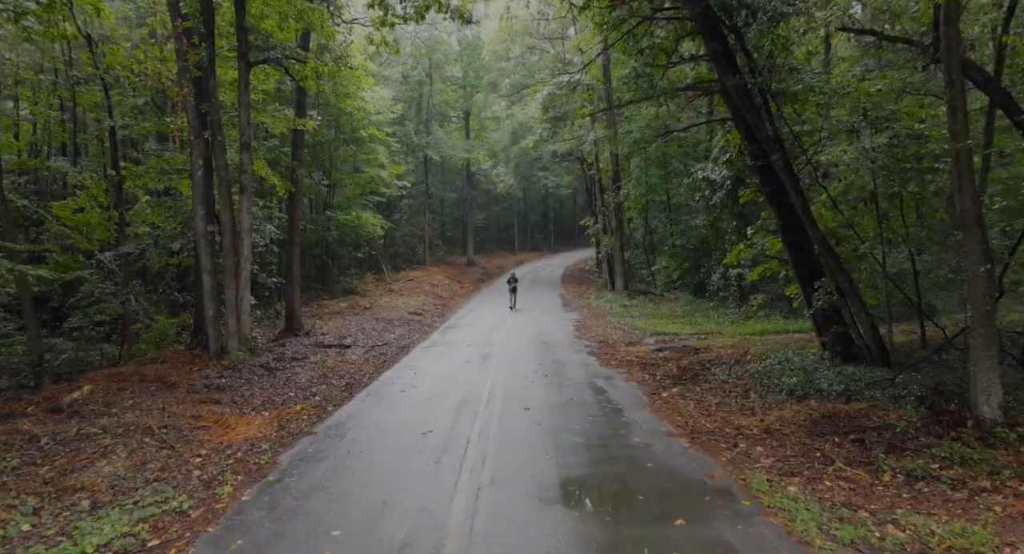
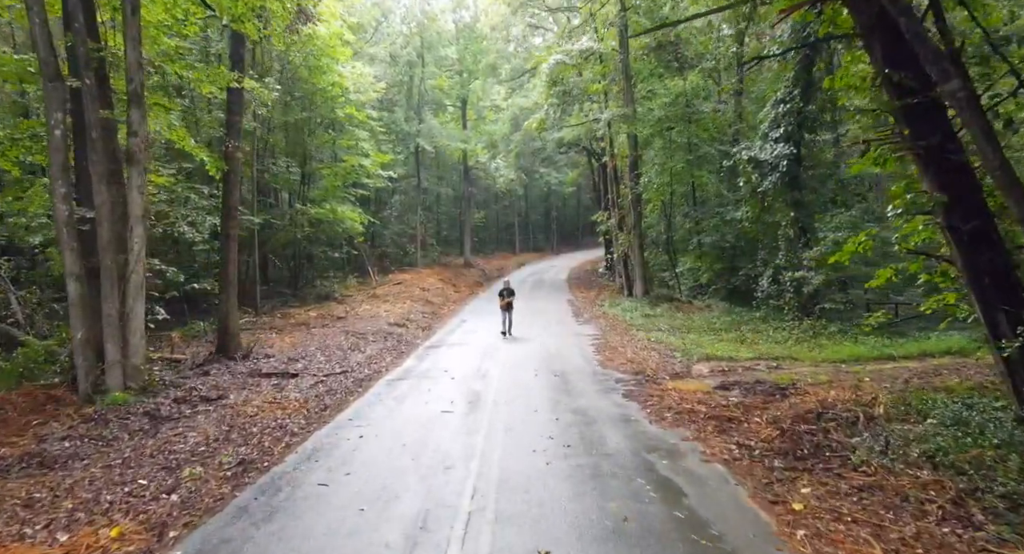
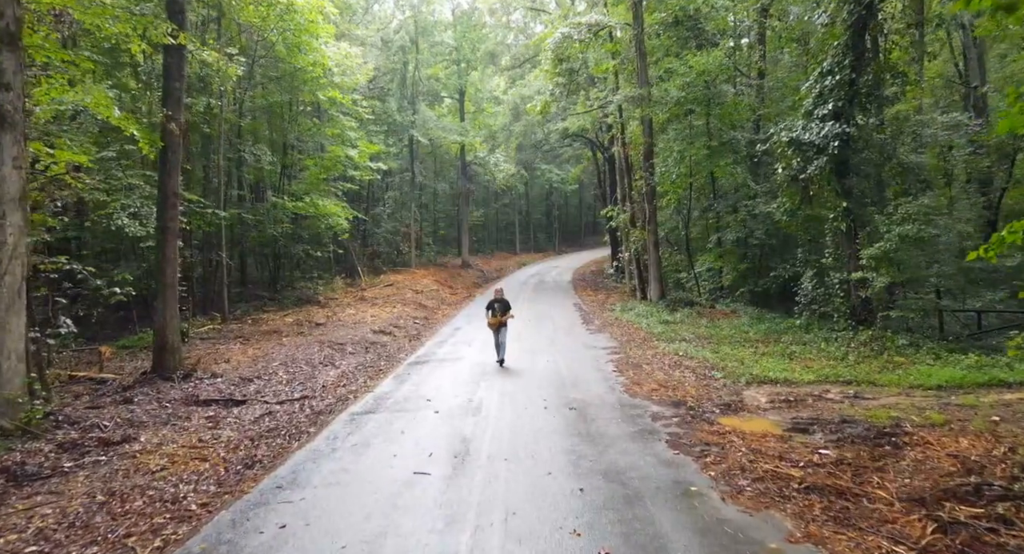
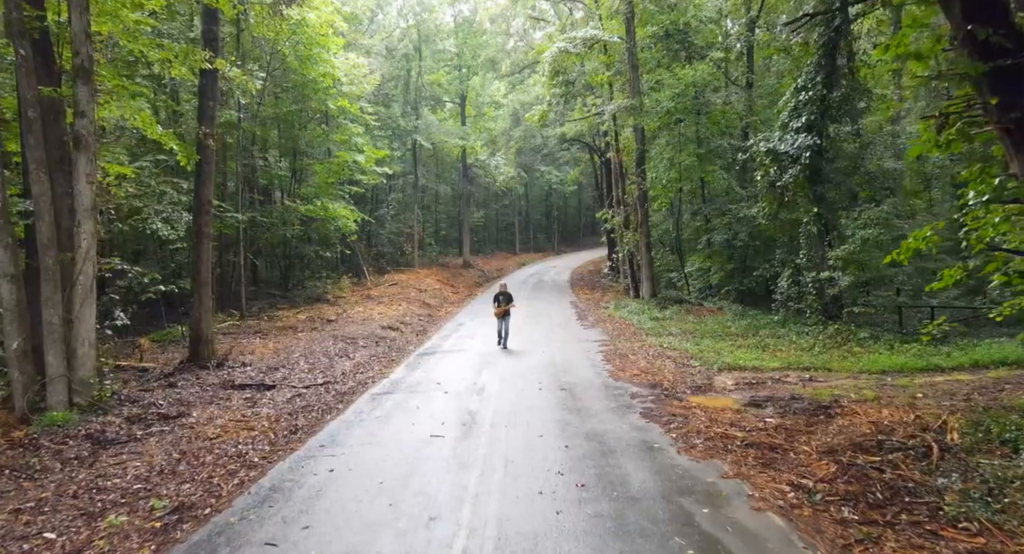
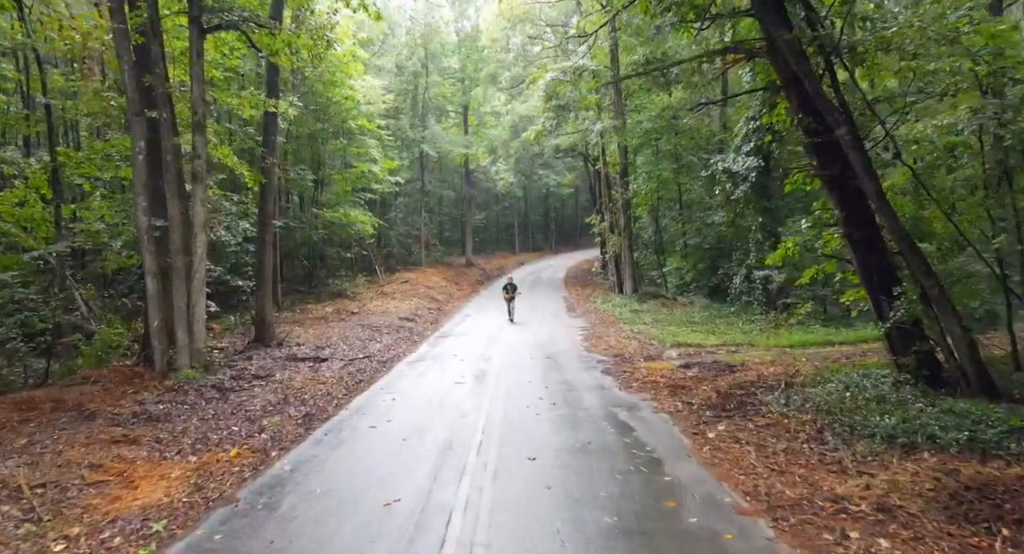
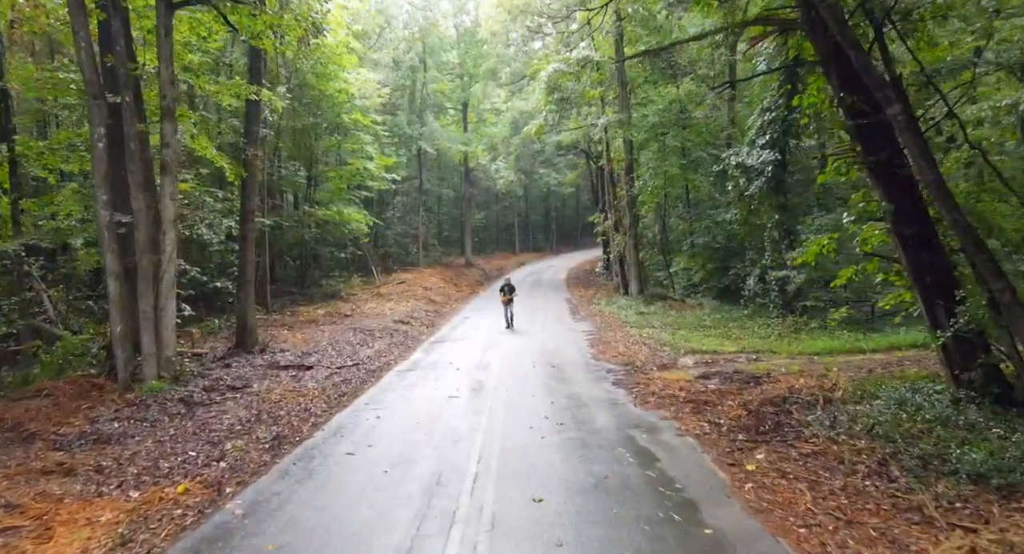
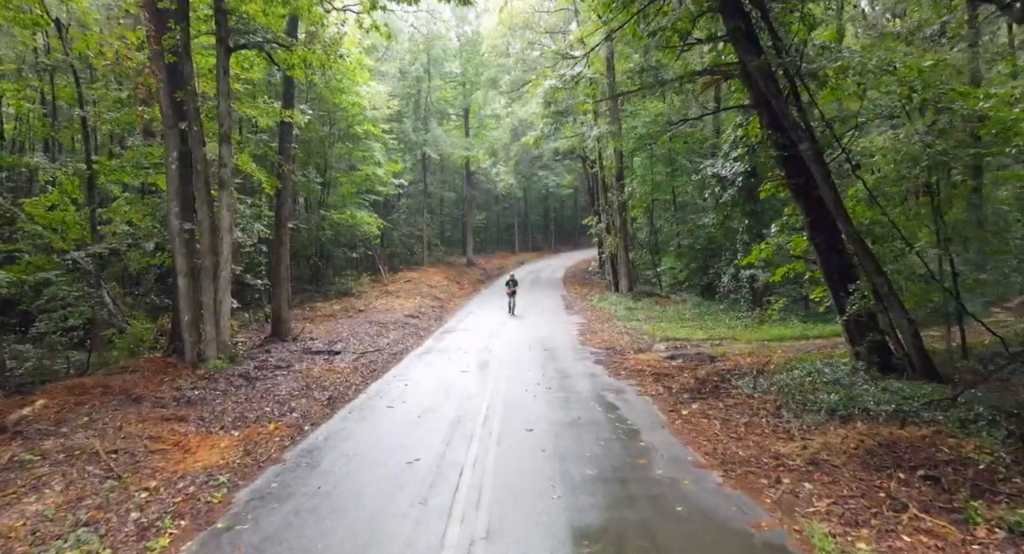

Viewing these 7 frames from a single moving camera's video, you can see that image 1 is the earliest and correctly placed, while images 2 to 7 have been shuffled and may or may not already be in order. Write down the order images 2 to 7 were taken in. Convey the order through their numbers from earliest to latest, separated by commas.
7, 5, 6, 2, 4, 3
